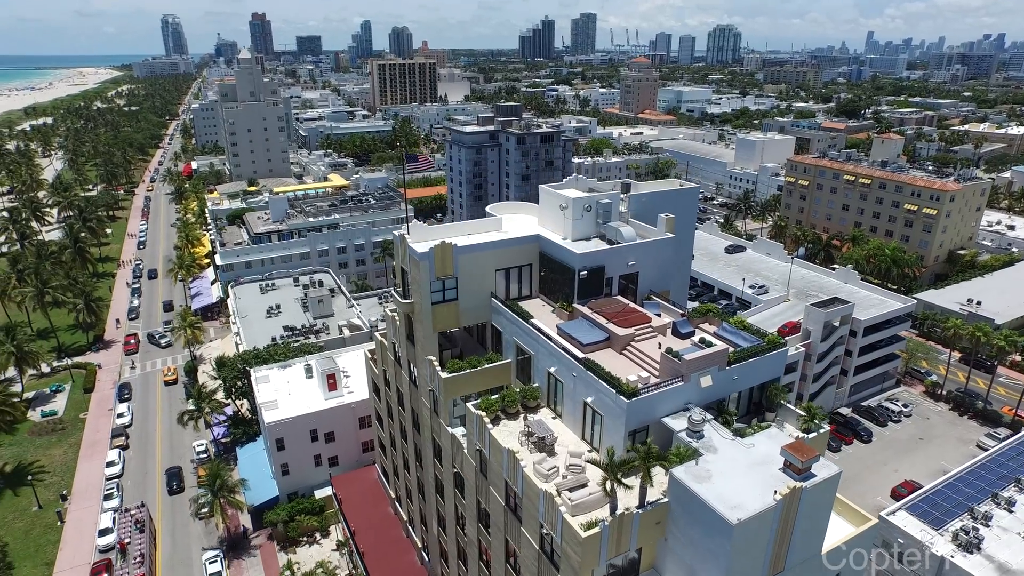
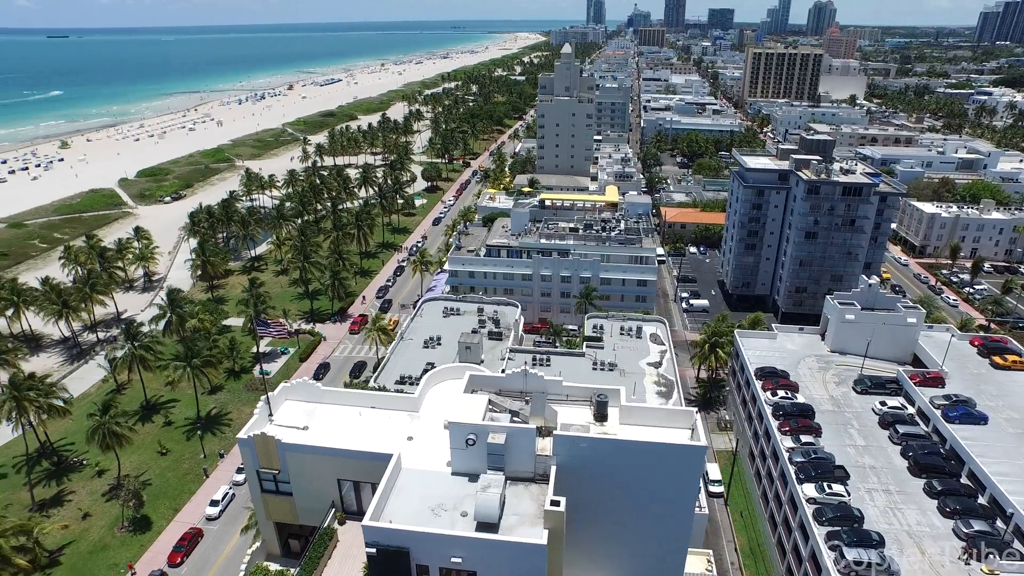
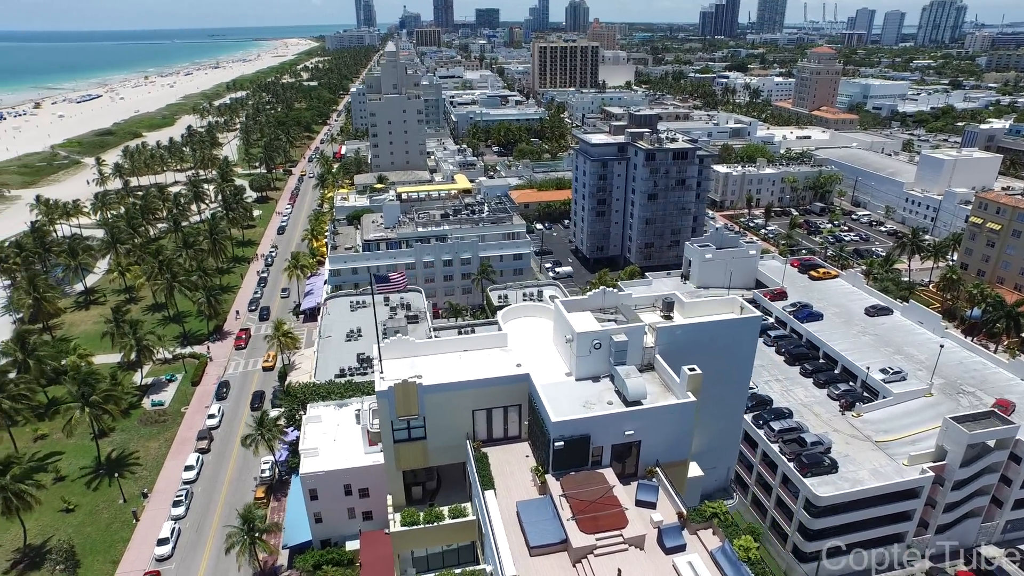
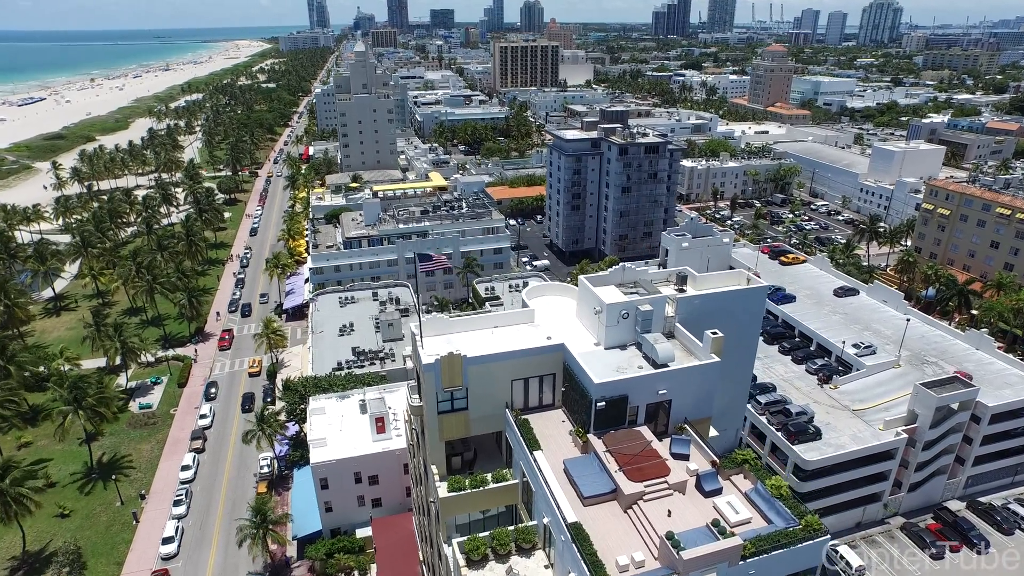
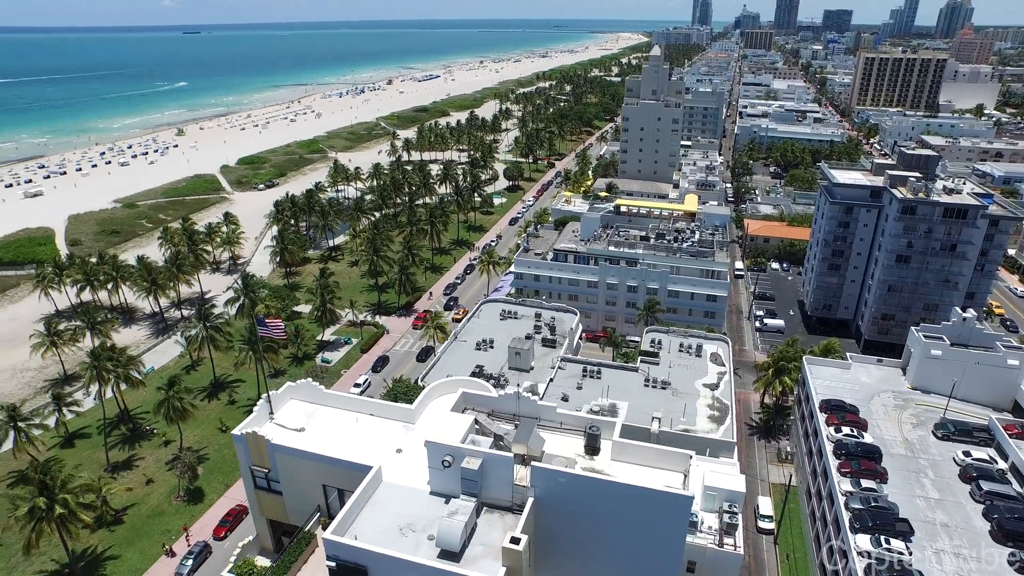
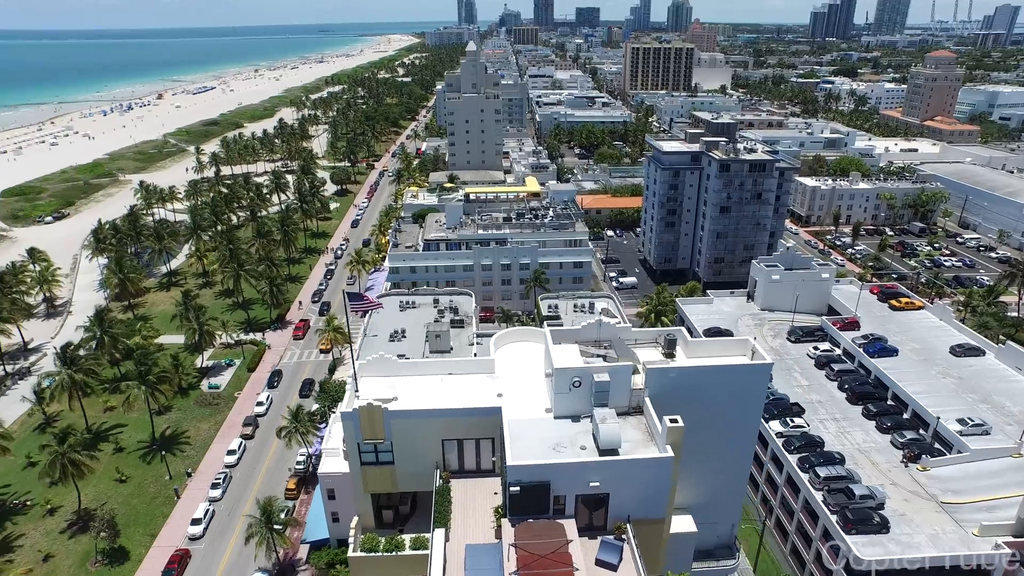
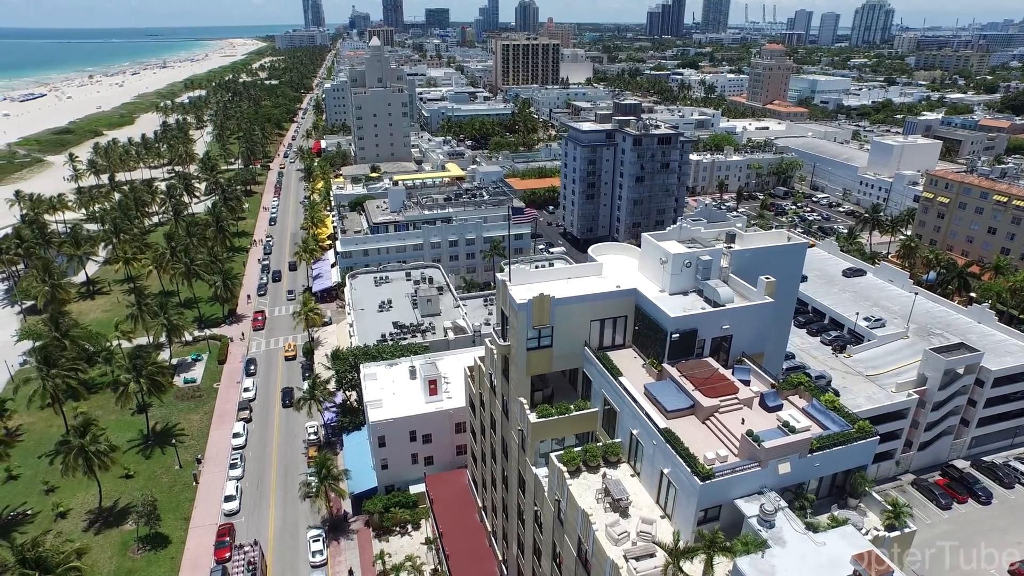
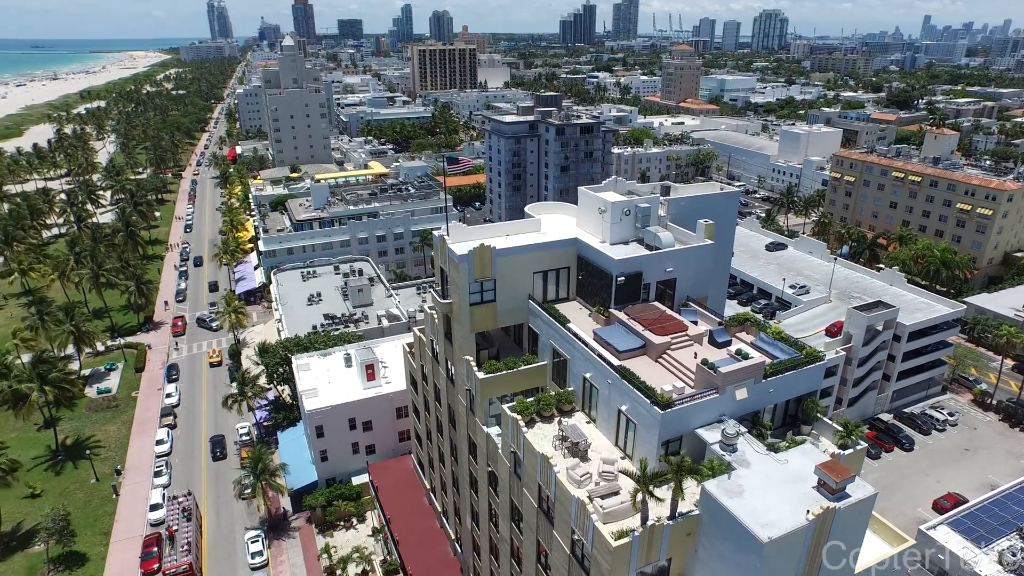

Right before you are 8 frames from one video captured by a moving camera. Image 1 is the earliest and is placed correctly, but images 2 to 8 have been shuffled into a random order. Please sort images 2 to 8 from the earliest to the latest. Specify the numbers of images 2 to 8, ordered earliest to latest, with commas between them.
8, 7, 4, 3, 6, 2, 5
